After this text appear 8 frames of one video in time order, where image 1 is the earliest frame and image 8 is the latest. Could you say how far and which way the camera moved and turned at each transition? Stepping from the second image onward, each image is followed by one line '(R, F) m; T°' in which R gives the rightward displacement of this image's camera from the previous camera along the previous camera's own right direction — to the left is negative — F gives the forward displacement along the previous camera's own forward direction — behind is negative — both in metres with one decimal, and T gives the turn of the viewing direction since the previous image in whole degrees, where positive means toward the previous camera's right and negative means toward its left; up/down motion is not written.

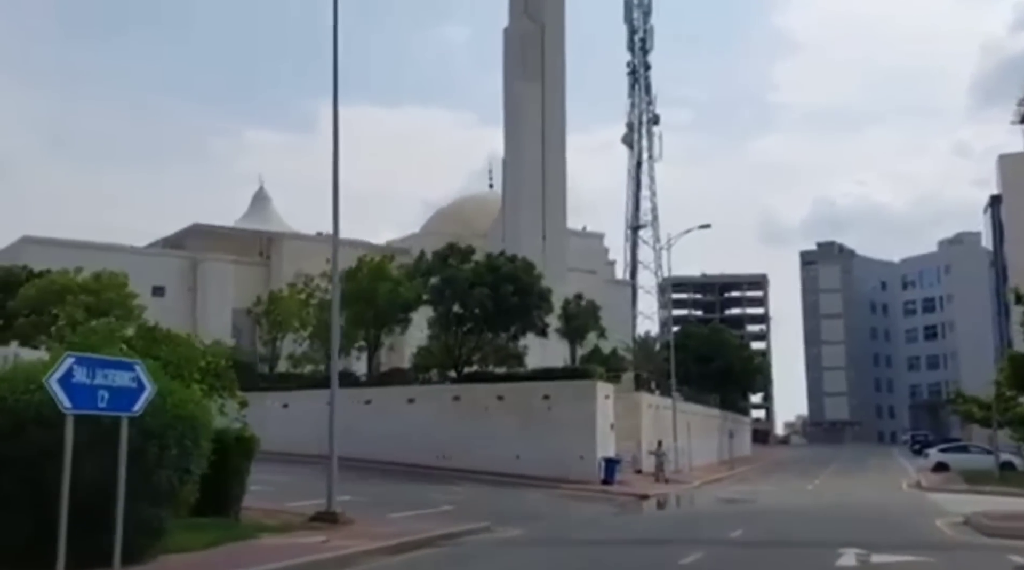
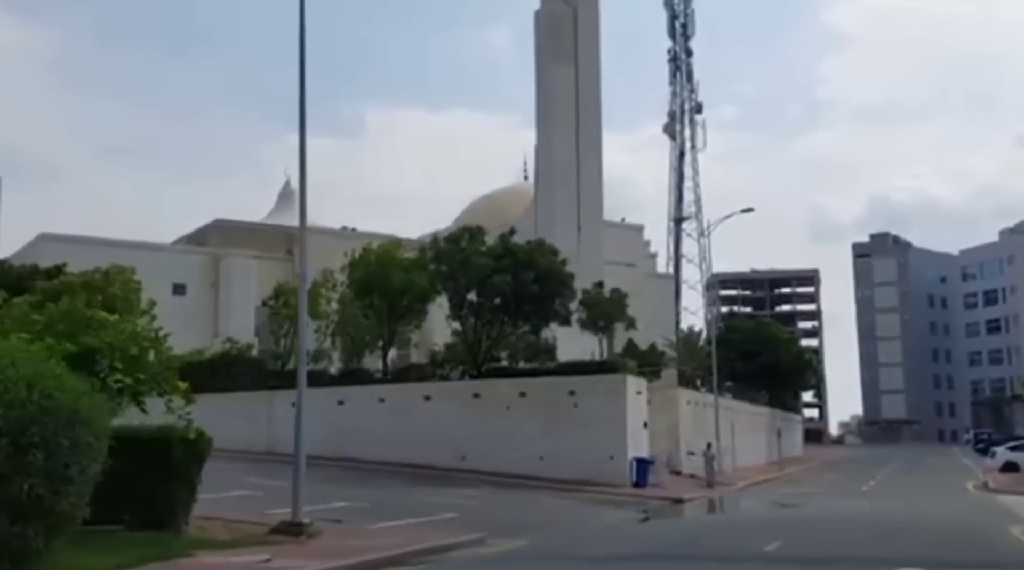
(+1.0, +3.1) m; -3°
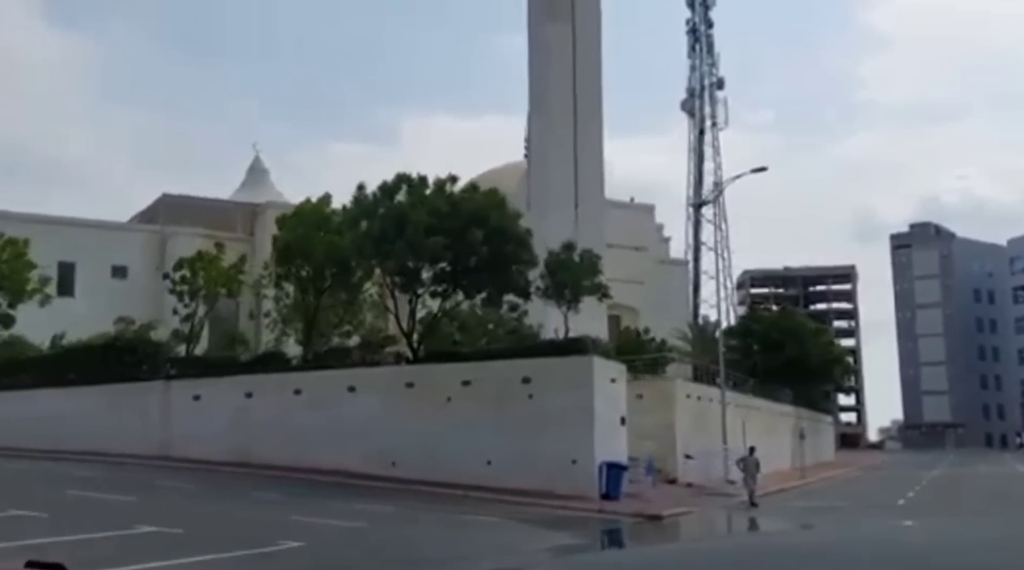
(+2.8, +7.9) m; -2°
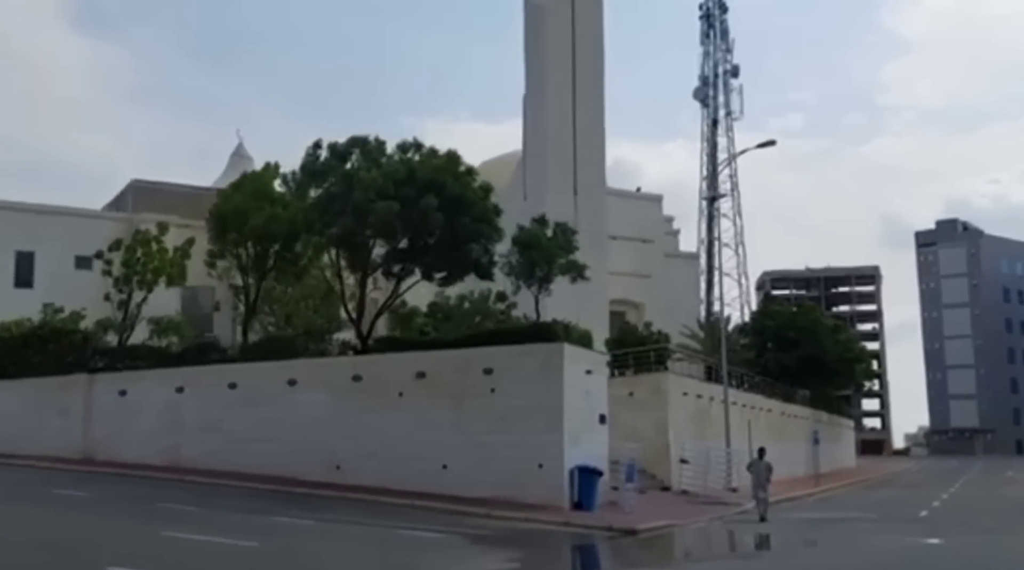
(+1.6, +4.1) m; -1°
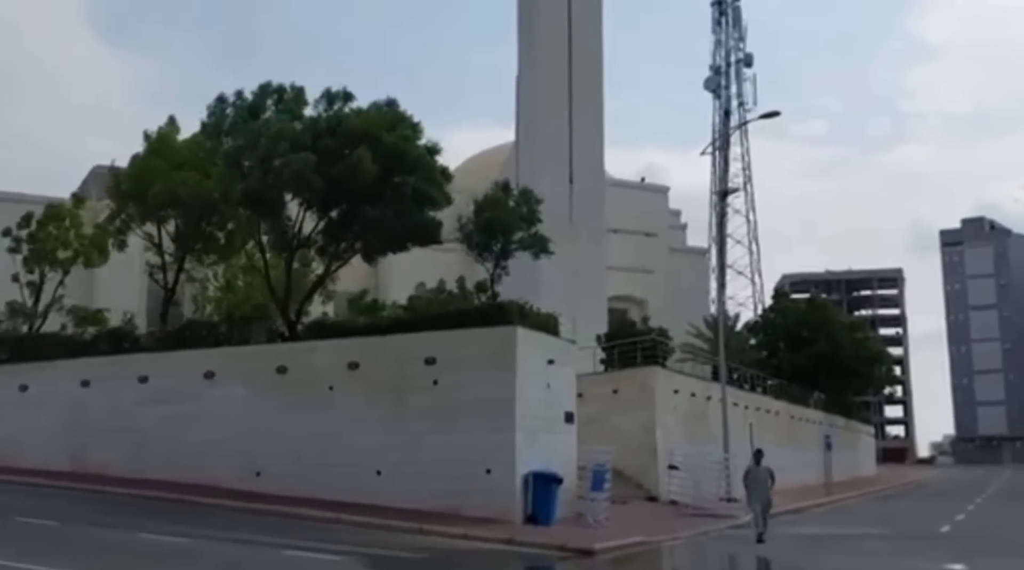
(+1.6, +4.0) m; -1°
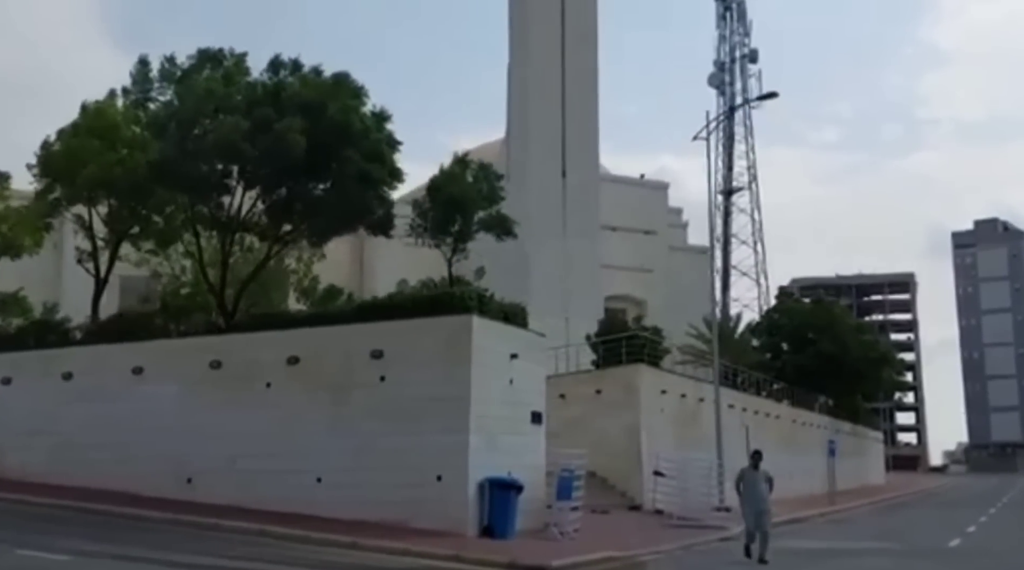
(+1.0, +2.4) m; -1°
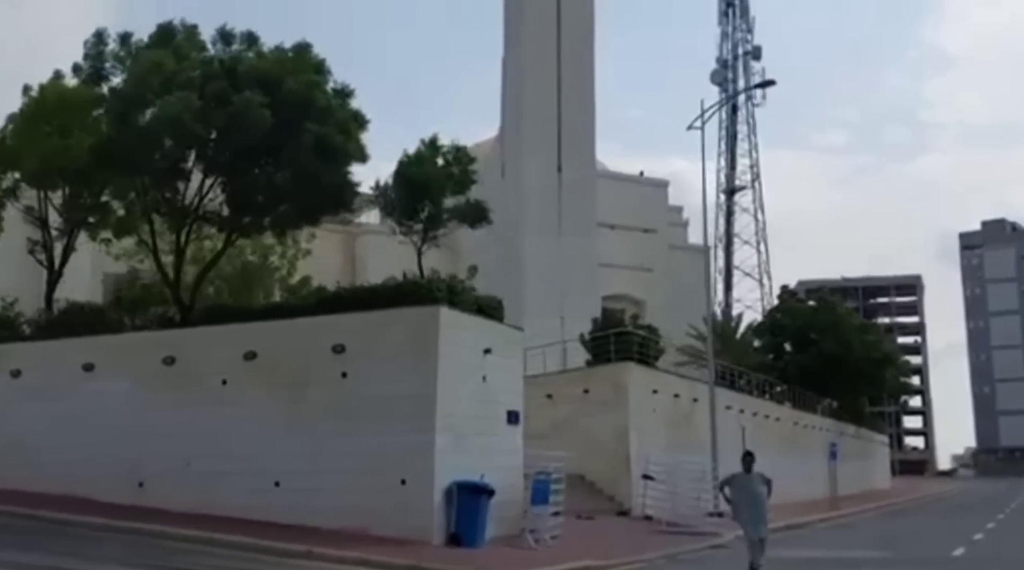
(+0.6, +1.4) m; 0°
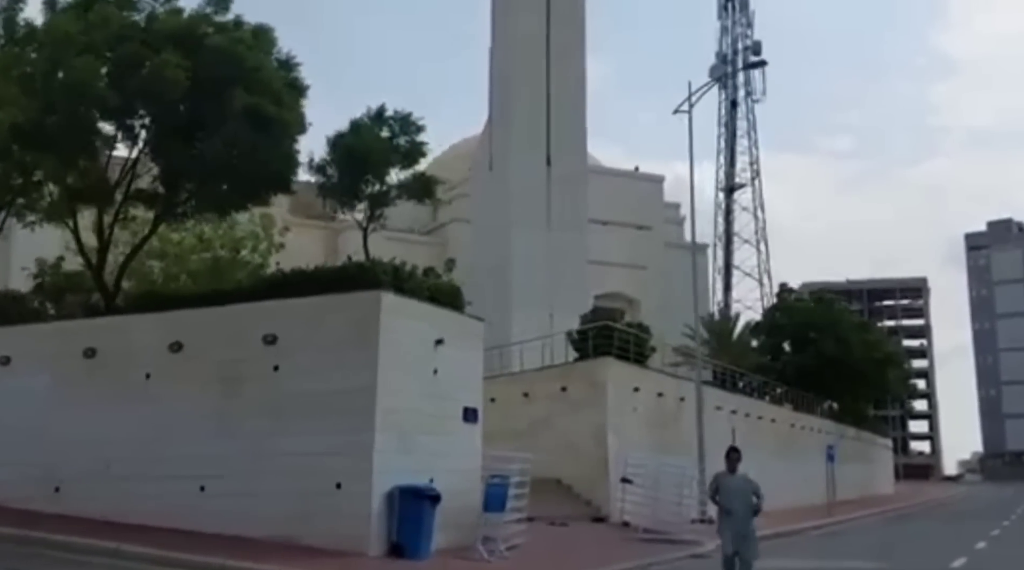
(+0.9, +1.8) m; 0°
